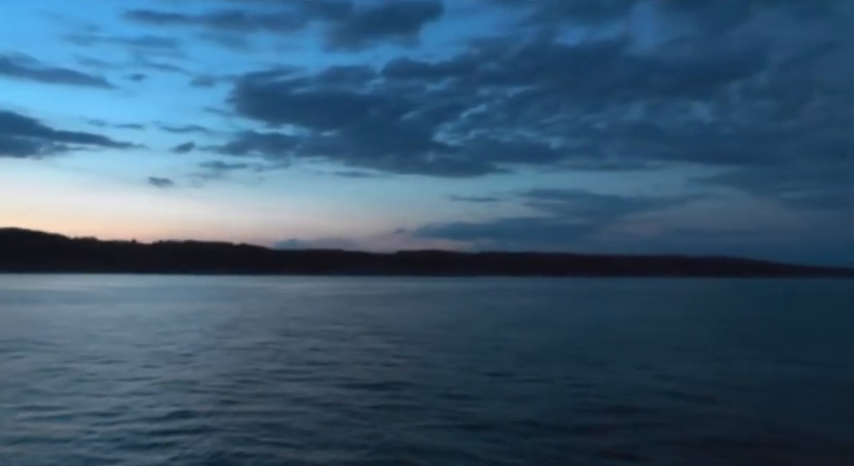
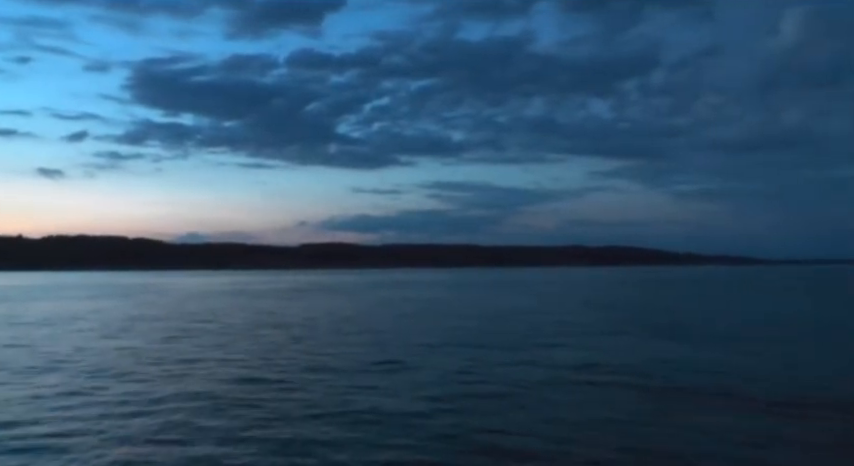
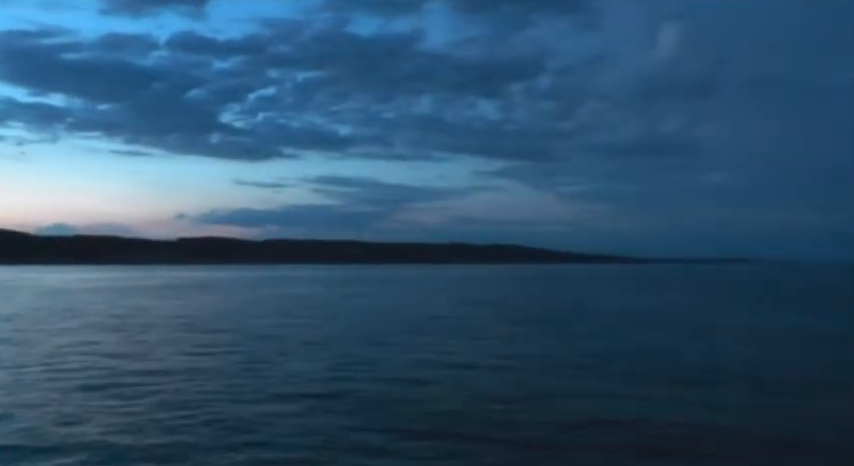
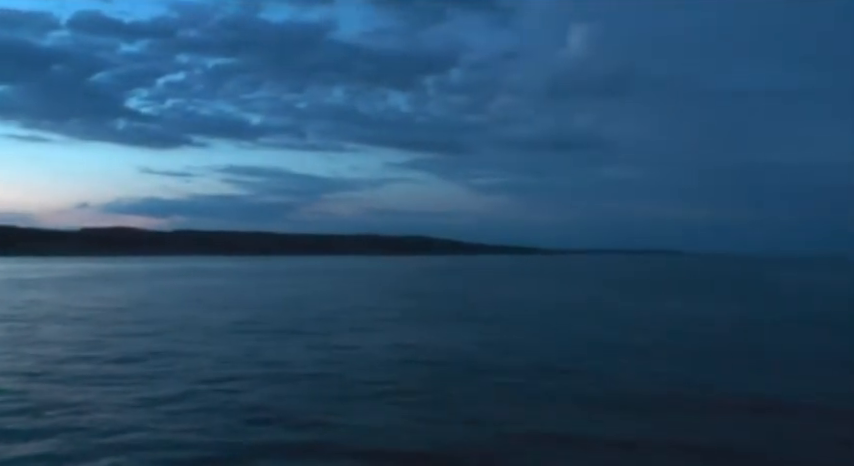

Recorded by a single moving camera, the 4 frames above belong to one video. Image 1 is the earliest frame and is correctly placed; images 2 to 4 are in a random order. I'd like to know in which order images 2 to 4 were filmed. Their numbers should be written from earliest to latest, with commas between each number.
2, 3, 4
